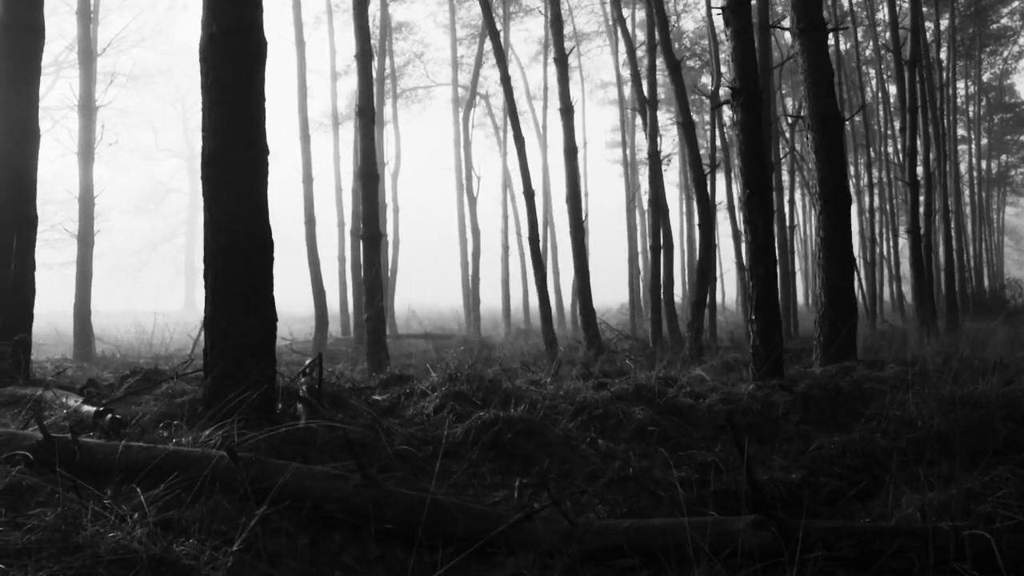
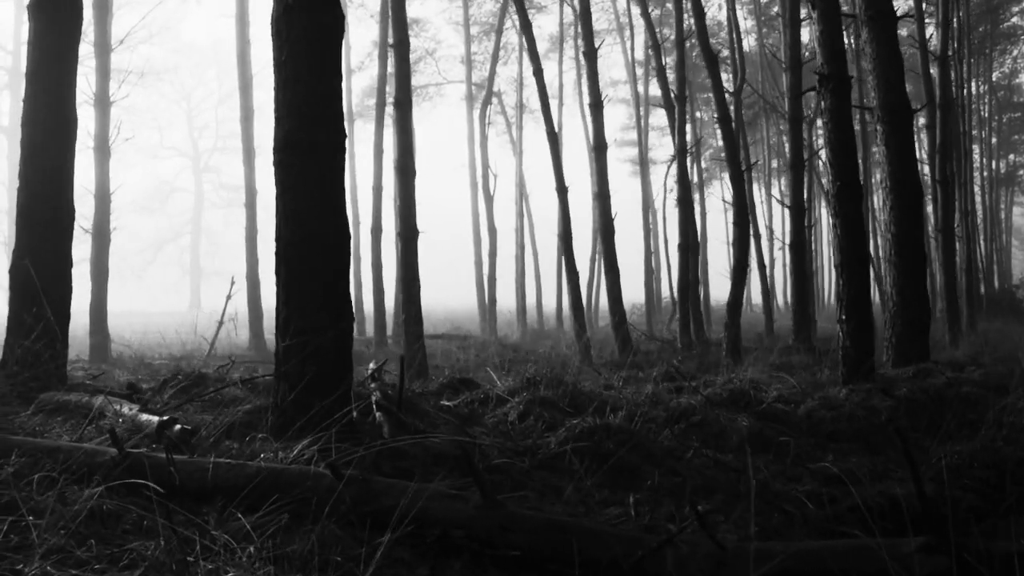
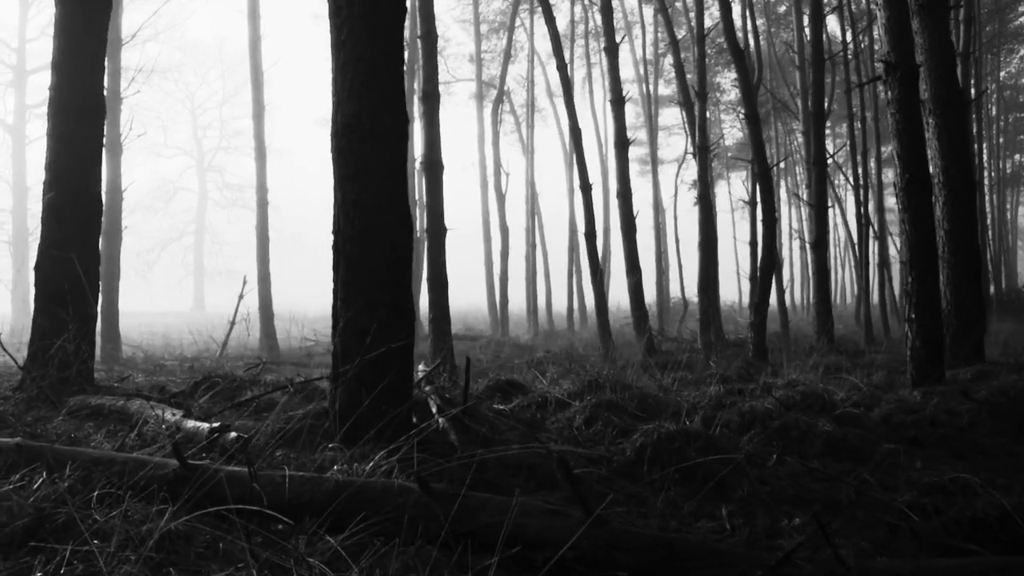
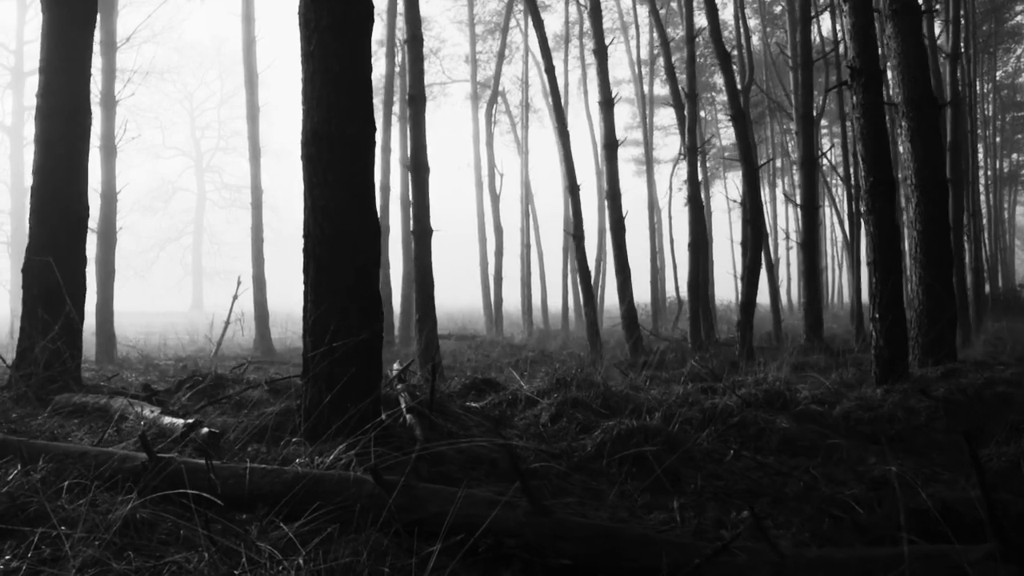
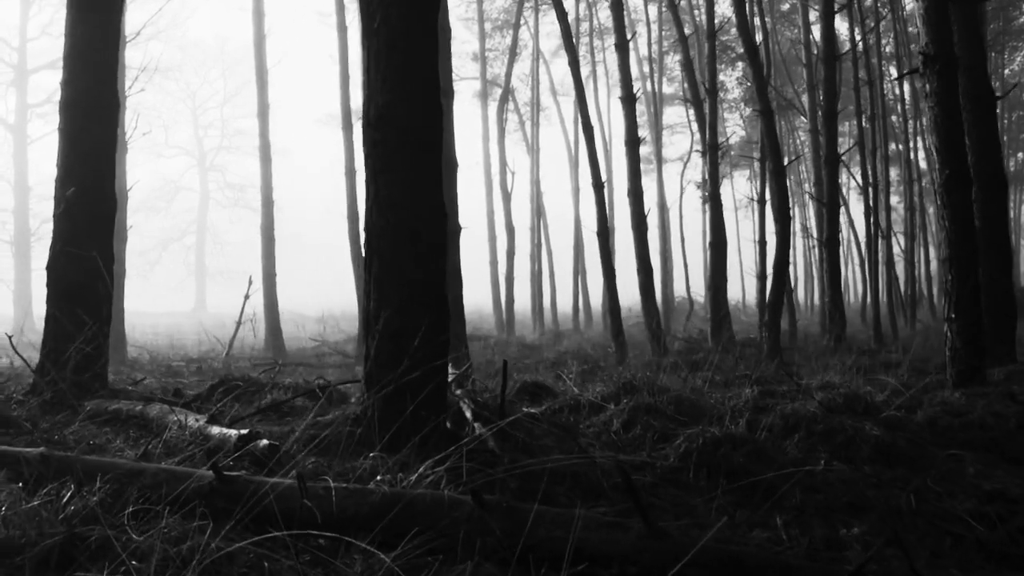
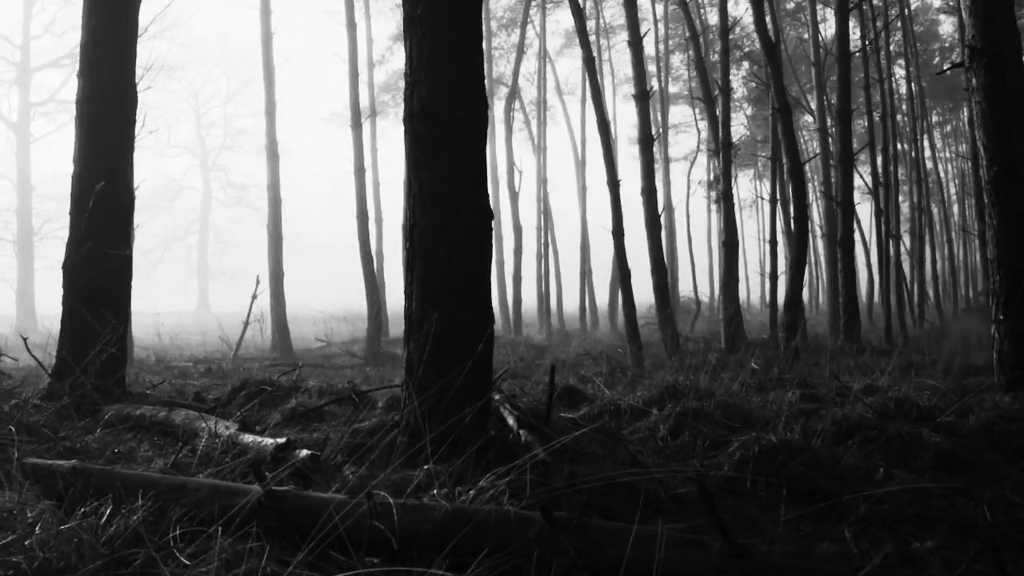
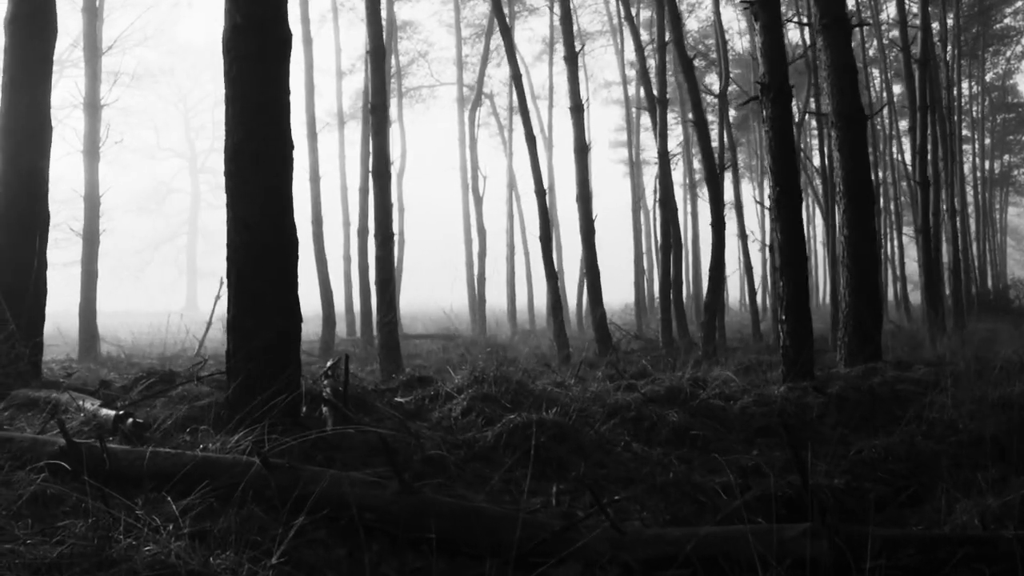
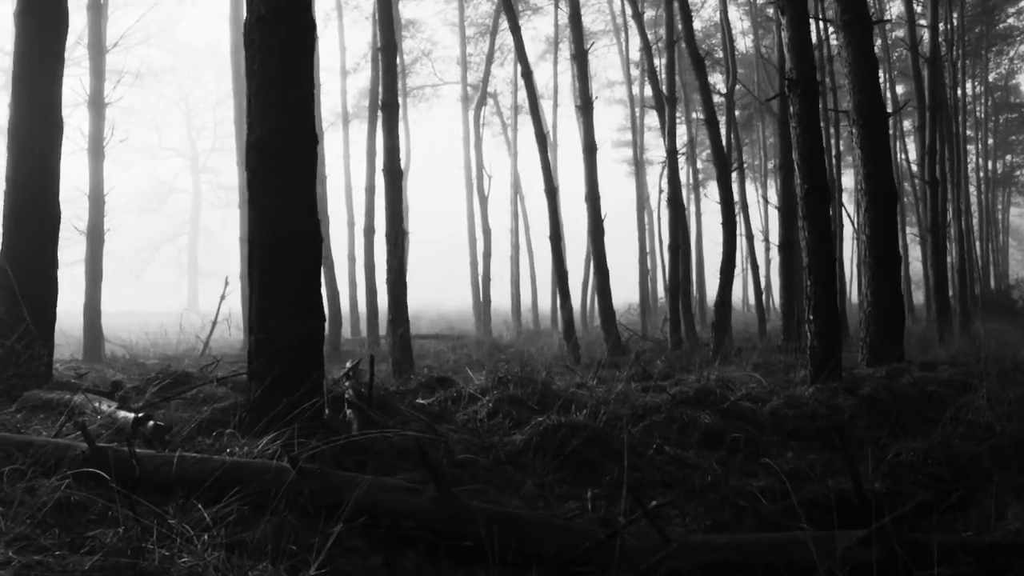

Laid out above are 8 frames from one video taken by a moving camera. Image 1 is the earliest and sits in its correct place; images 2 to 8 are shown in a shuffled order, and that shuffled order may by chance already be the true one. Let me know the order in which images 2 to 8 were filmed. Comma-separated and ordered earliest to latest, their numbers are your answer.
7, 8, 2, 4, 3, 5, 6
